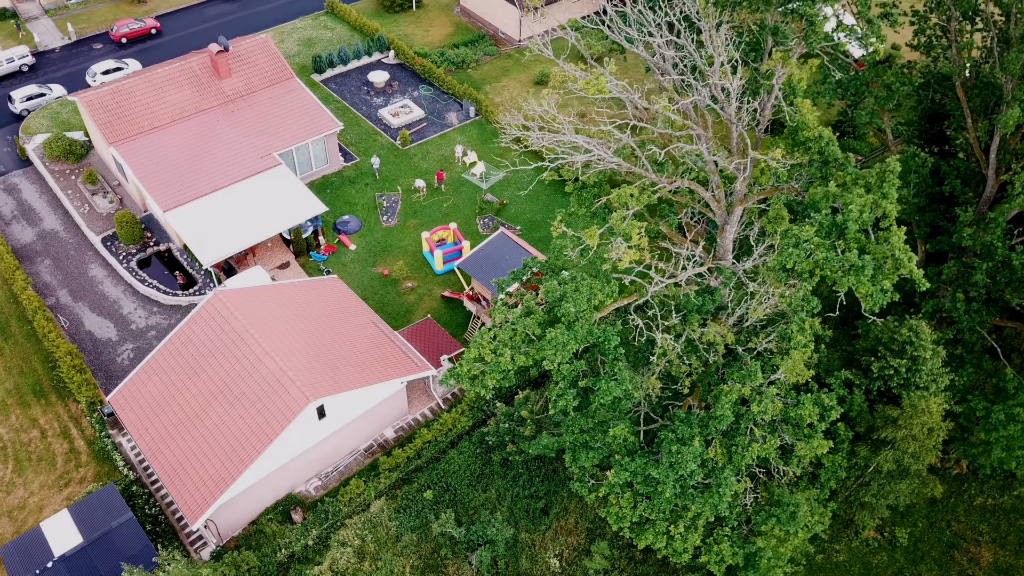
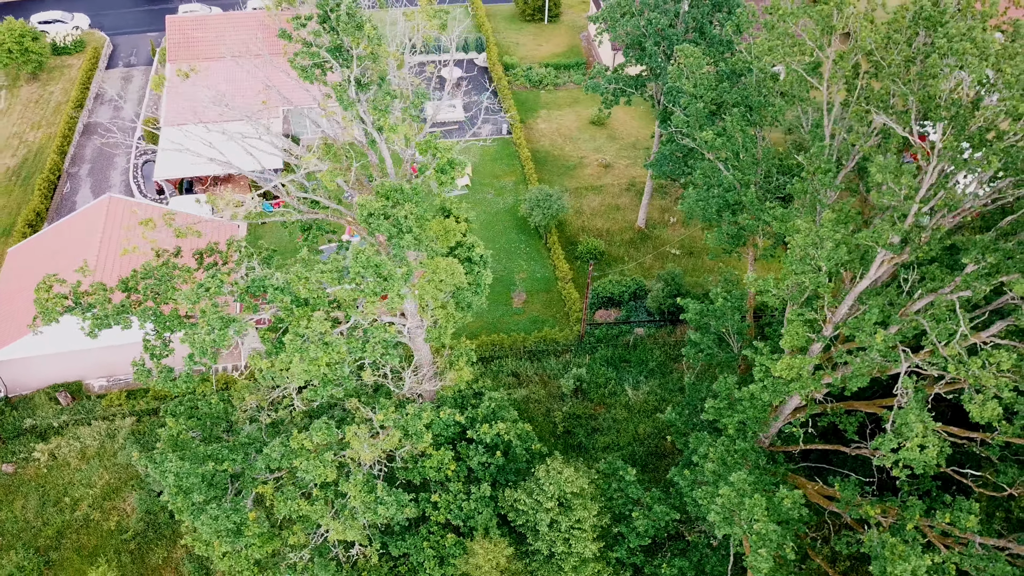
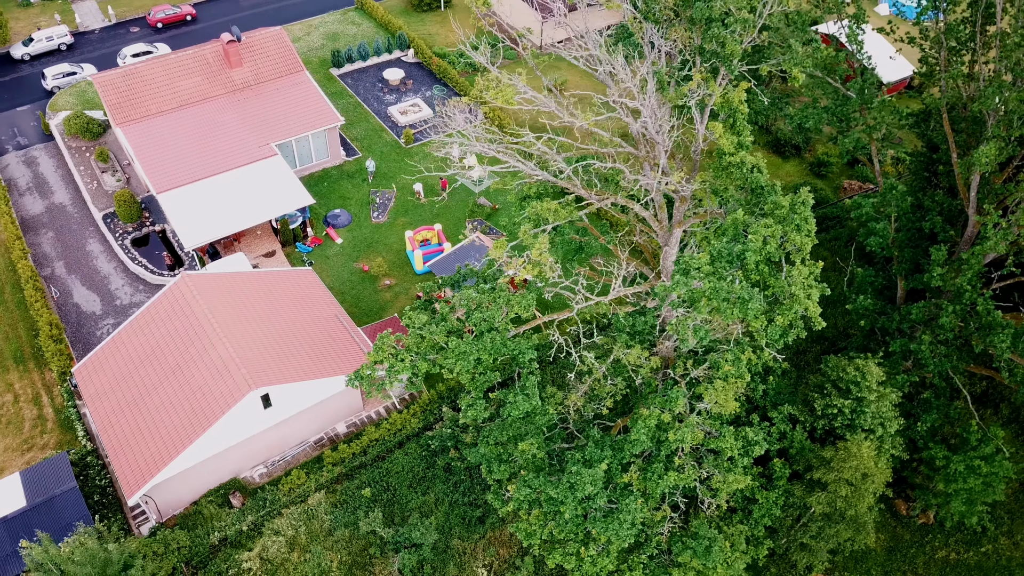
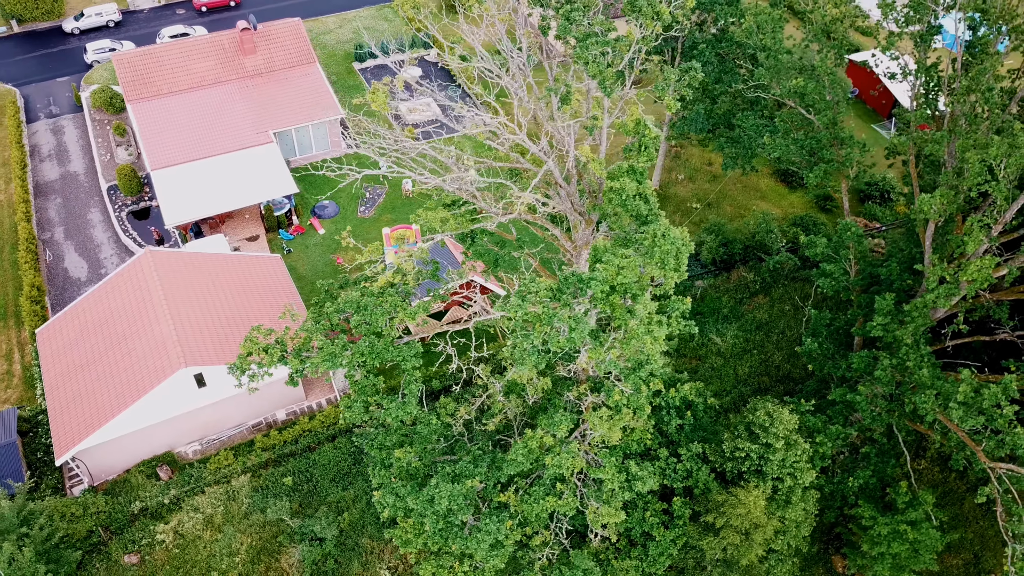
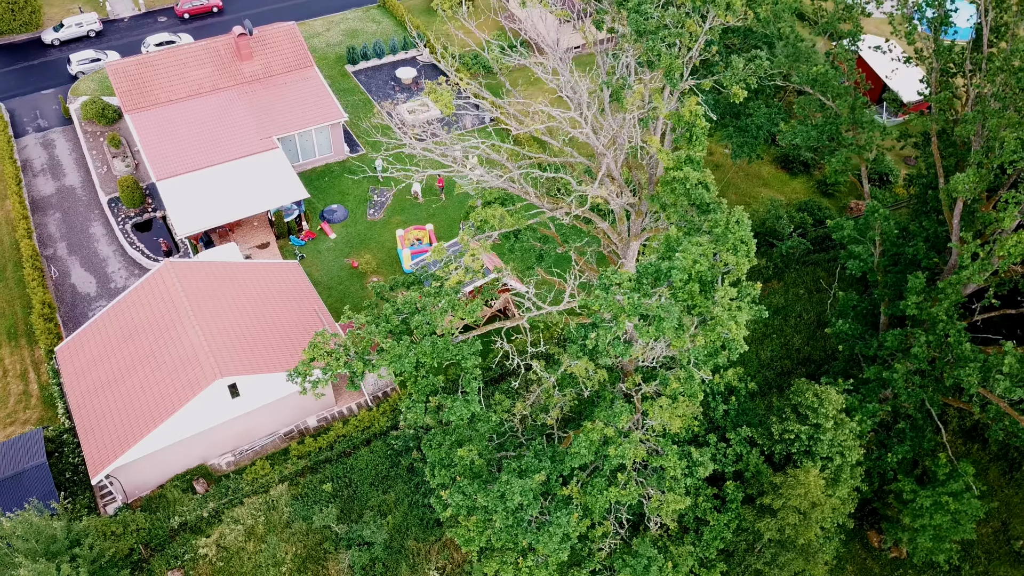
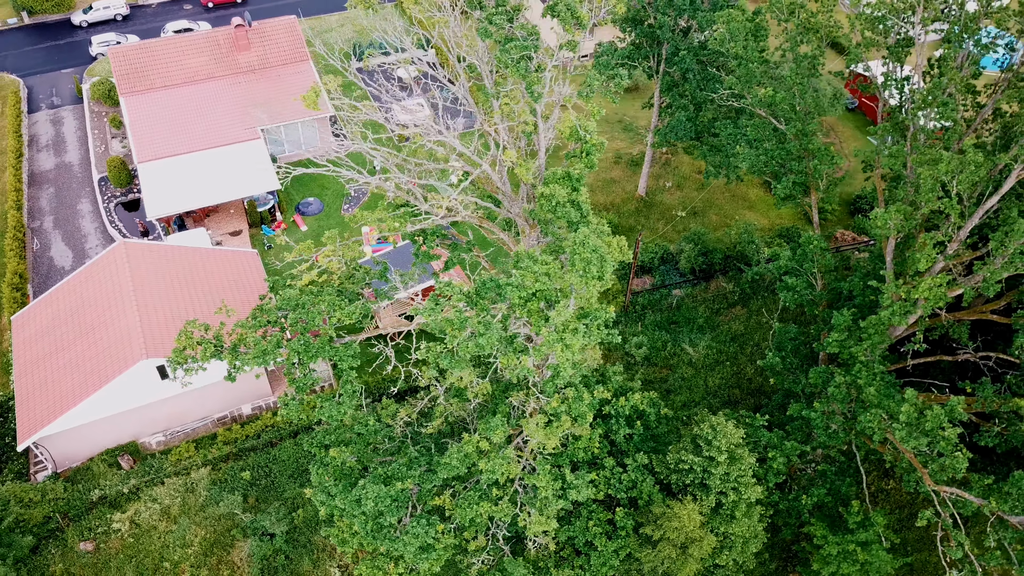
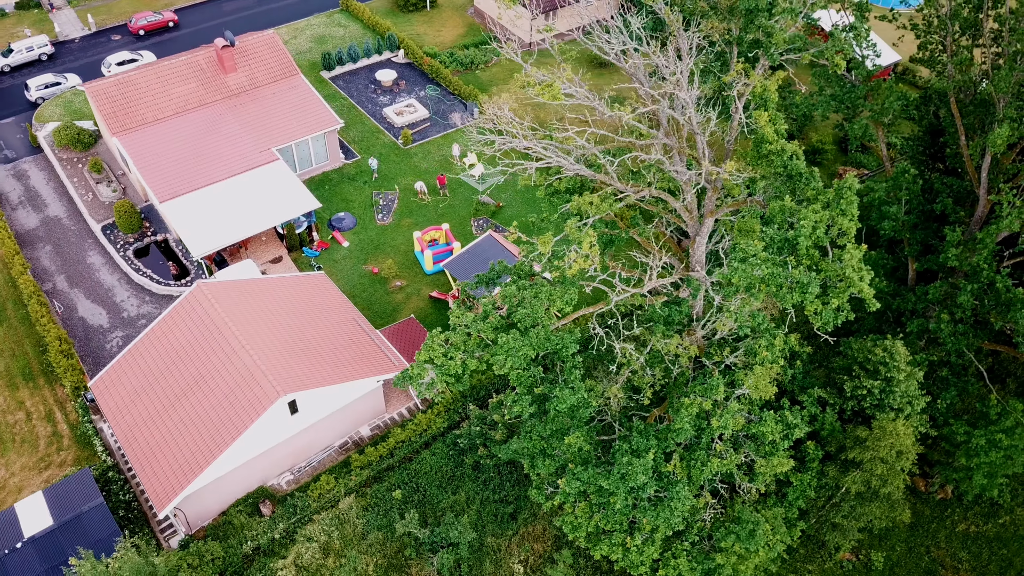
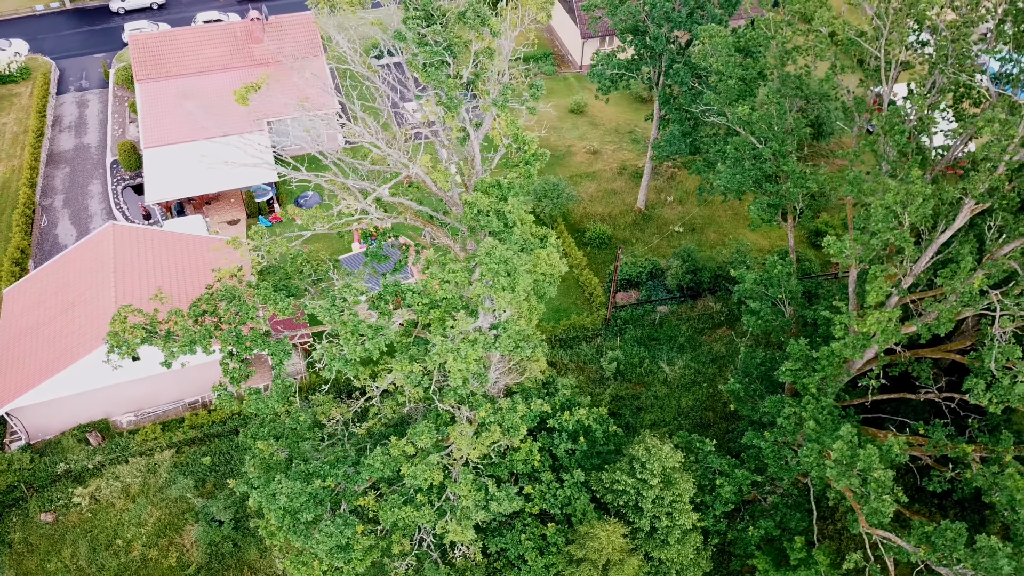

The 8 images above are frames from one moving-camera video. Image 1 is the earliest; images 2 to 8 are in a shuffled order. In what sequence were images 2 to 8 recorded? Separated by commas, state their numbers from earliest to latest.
7, 3, 5, 4, 6, 8, 2
